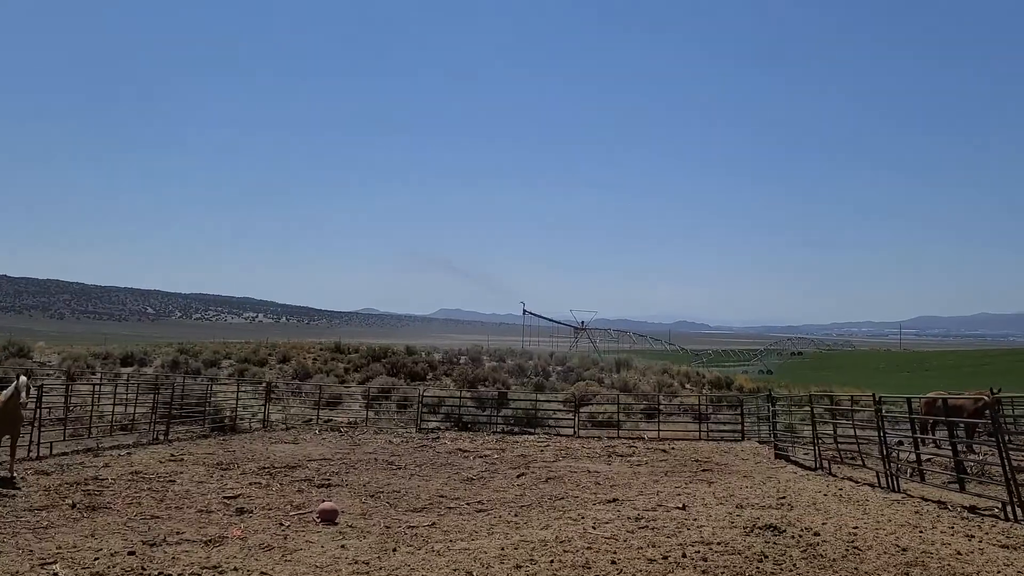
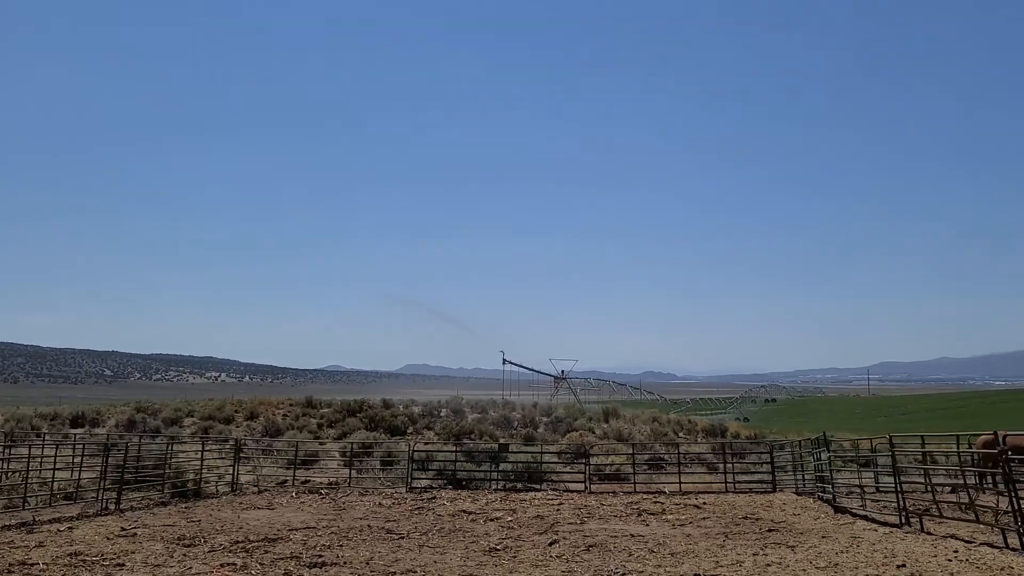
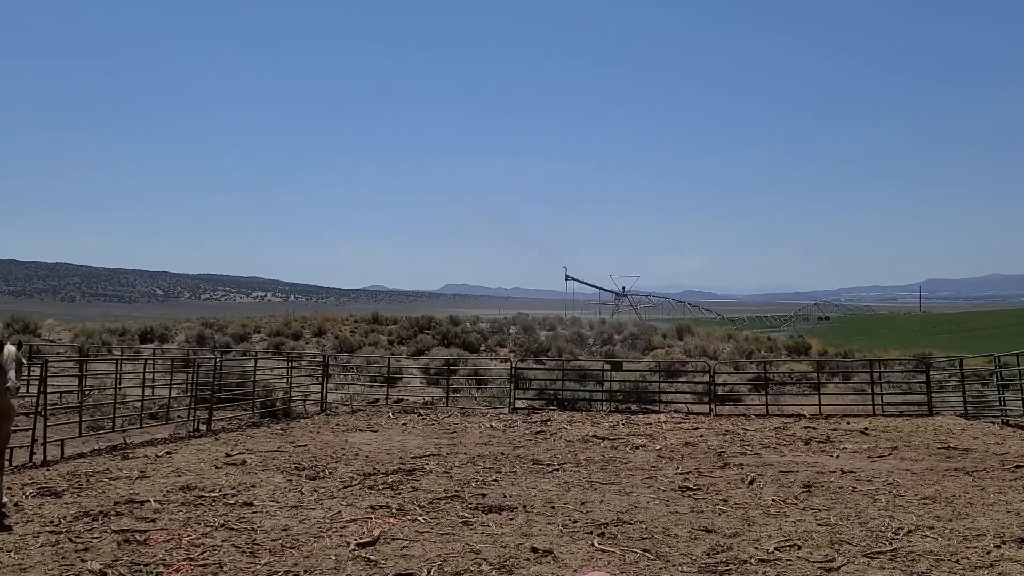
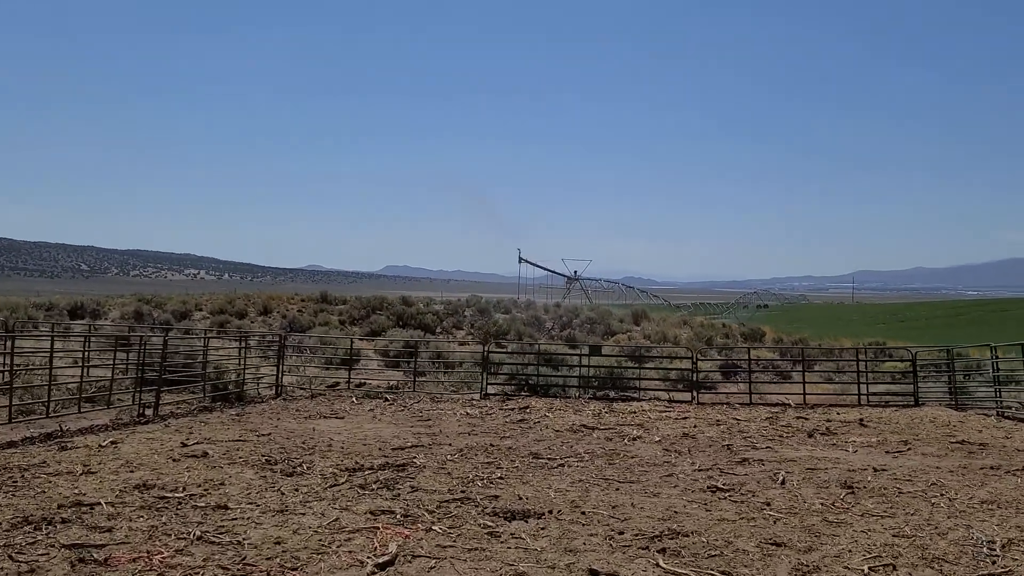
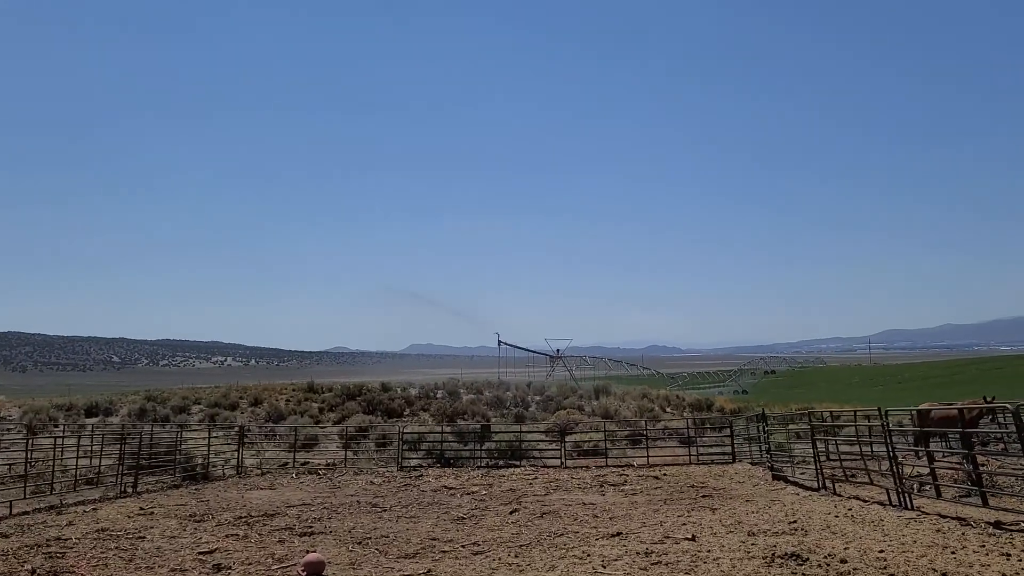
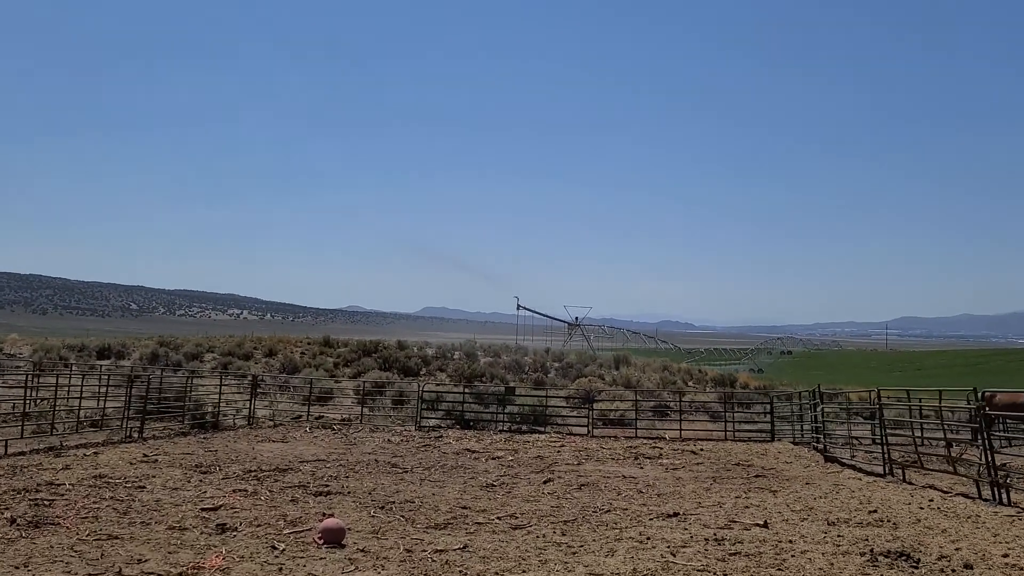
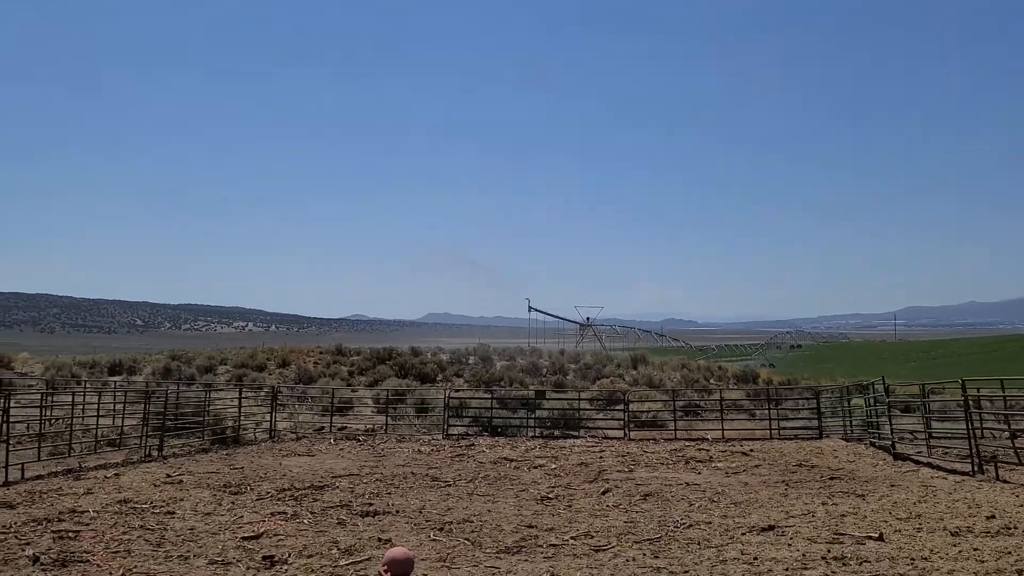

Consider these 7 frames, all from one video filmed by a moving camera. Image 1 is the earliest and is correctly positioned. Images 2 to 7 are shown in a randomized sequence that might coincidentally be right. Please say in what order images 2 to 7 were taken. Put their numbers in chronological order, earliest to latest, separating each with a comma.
5, 6, 2, 7, 3, 4
